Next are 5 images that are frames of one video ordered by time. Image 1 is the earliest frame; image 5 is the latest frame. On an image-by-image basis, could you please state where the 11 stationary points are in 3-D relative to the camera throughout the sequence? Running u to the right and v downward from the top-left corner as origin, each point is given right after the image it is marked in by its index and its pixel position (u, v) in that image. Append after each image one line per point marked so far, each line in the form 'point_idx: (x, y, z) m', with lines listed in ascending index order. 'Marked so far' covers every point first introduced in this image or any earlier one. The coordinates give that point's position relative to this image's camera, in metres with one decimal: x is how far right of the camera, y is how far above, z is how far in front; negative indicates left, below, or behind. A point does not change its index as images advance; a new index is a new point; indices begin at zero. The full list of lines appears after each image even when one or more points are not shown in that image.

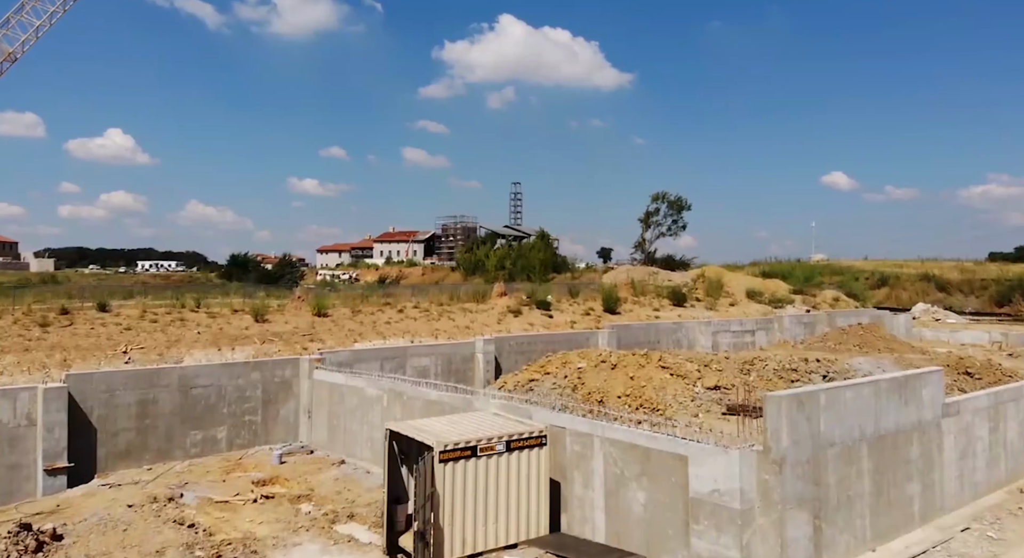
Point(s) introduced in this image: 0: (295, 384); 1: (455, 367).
0: (-4.8, -2.3, +16.4) m
1: (-1.5, -2.3, +19.0) m
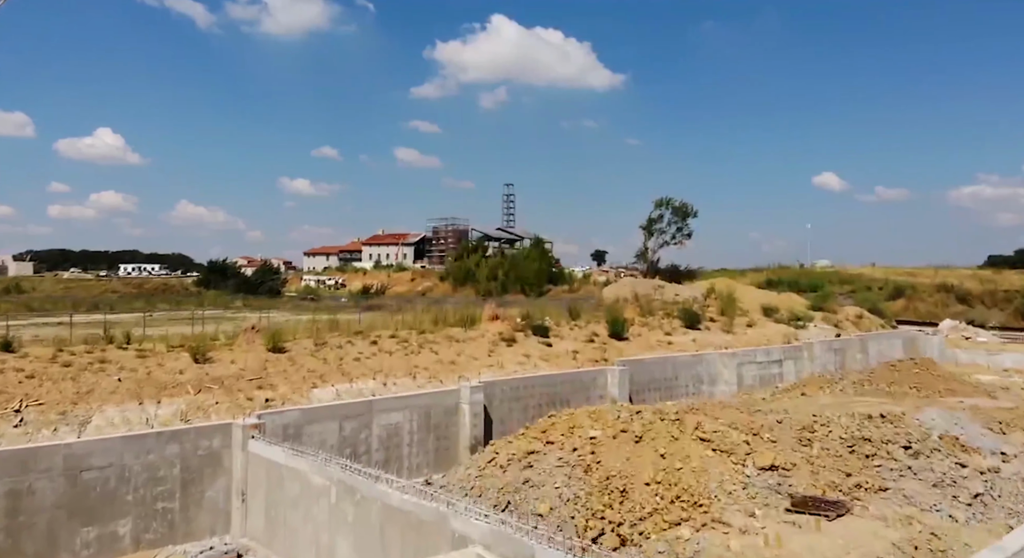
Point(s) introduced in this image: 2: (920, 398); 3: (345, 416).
0: (-4.9, -3.1, +12.7) m
1: (-1.6, -3.0, +15.4) m
2: (+9.8, -2.8, +17.6) m
3: (-3.2, -2.6, +14.1) m
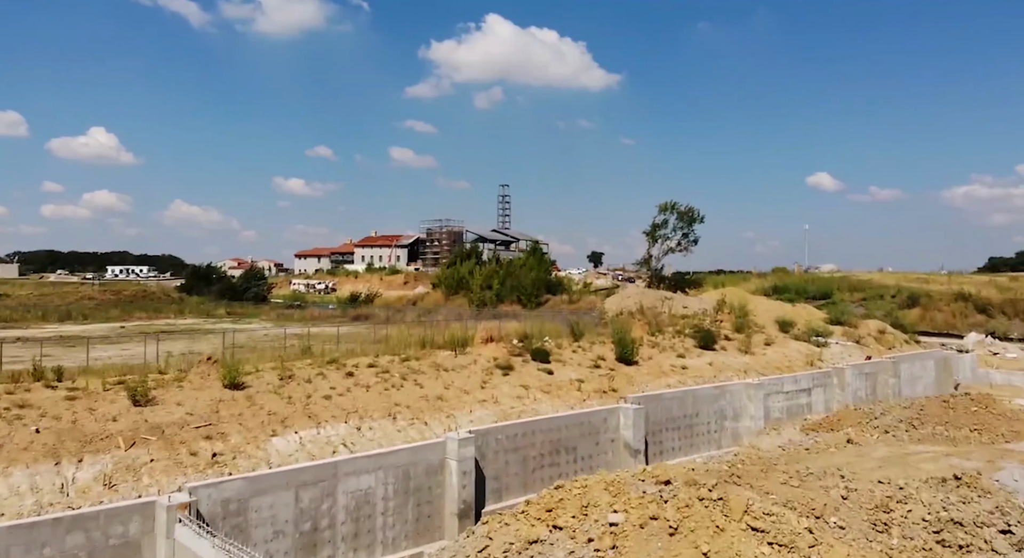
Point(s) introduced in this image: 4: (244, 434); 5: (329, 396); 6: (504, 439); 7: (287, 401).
0: (-5.0, -3.6, +10.1) m
1: (-1.7, -3.6, +12.7) m
2: (+9.7, -3.4, +15.1) m
3: (-3.2, -3.2, +11.4) m
4: (-5.2, -3.0, +14.2) m
5: (-4.1, -2.6, +16.5) m
6: (-0.2, -3.1, +14.0) m
7: (-4.8, -2.6, +15.9) m
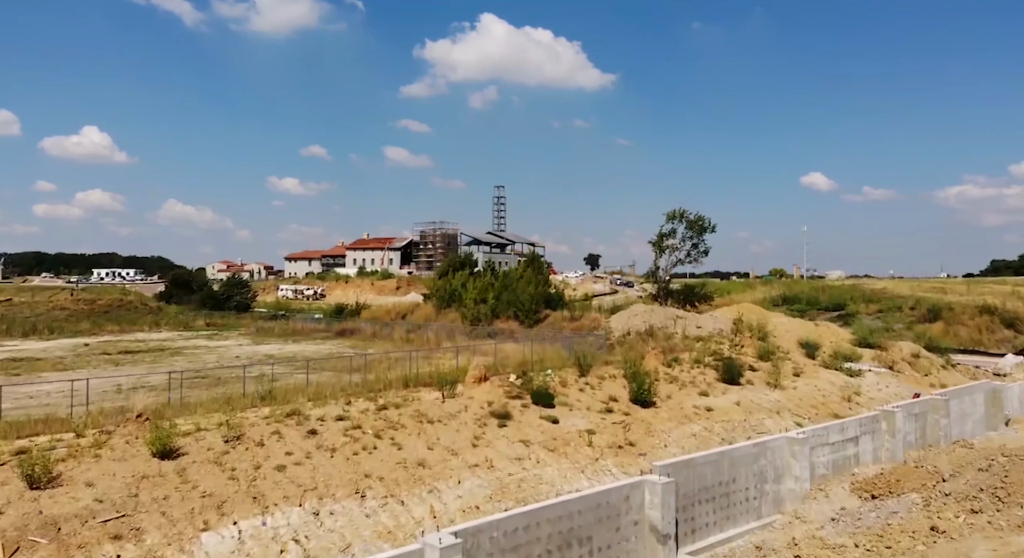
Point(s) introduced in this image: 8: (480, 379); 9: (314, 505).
0: (-5.0, -4.4, +6.9) m
1: (-1.7, -4.3, +9.5) m
2: (+9.7, -4.1, +12.0) m
3: (-3.2, -3.9, +8.3) m
4: (-5.2, -3.7, +11.0) m
5: (-4.1, -3.4, +13.3) m
6: (-0.2, -3.8, +10.9) m
7: (-4.8, -3.4, +12.7) m
8: (-0.8, -2.7, +20.0) m
9: (-3.3, -3.8, +12.3) m
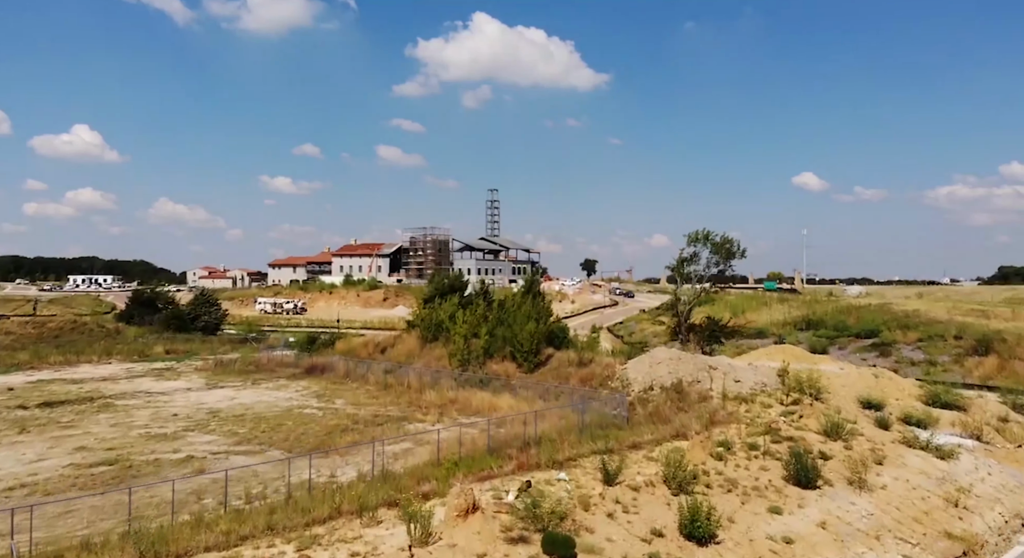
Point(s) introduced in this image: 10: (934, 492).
0: (-4.8, -5.9, +1.1) m
1: (-1.5, -5.9, +3.8) m
2: (+9.8, -5.7, +6.3) m
3: (-3.1, -5.5, +2.5) m
4: (-5.1, -5.3, +5.3) m
5: (-4.0, -4.9, +7.5) m
6: (-0.1, -5.4, +5.2) m
7: (-4.8, -4.9, +6.9) m
8: (-0.8, -4.2, +14.3) m
9: (-3.2, -5.3, +6.6) m
10: (+10.4, -5.2, +18.2) m
